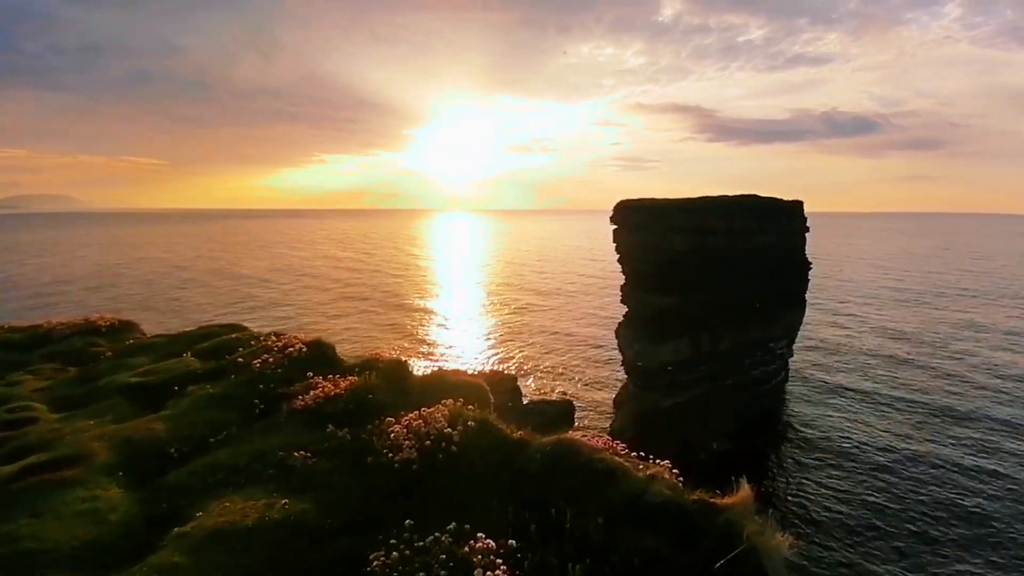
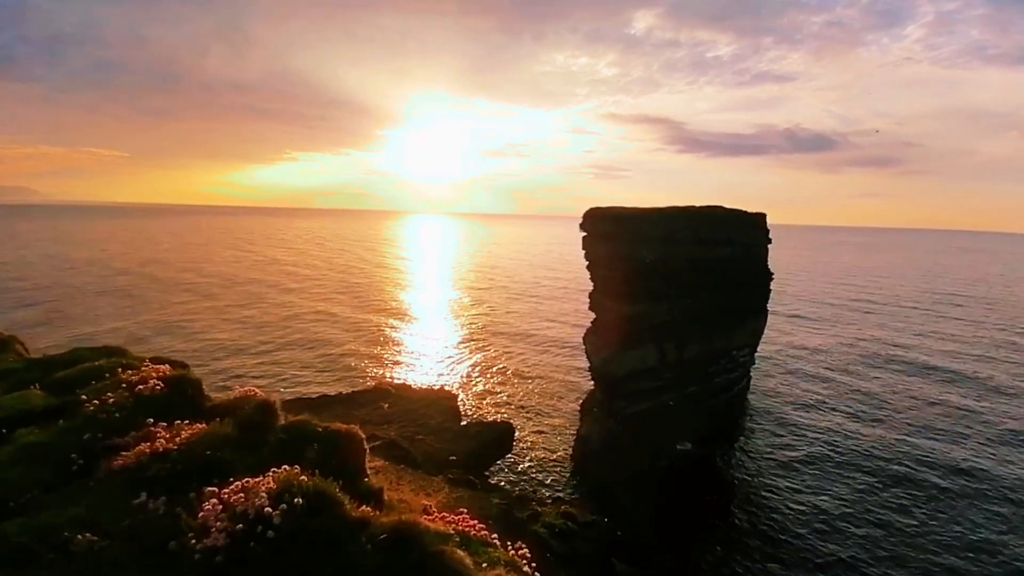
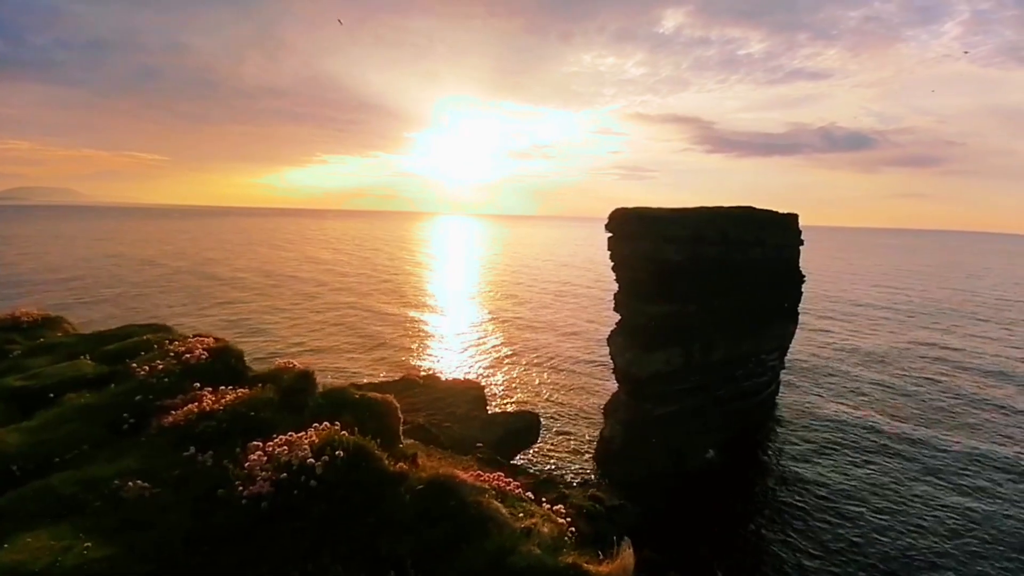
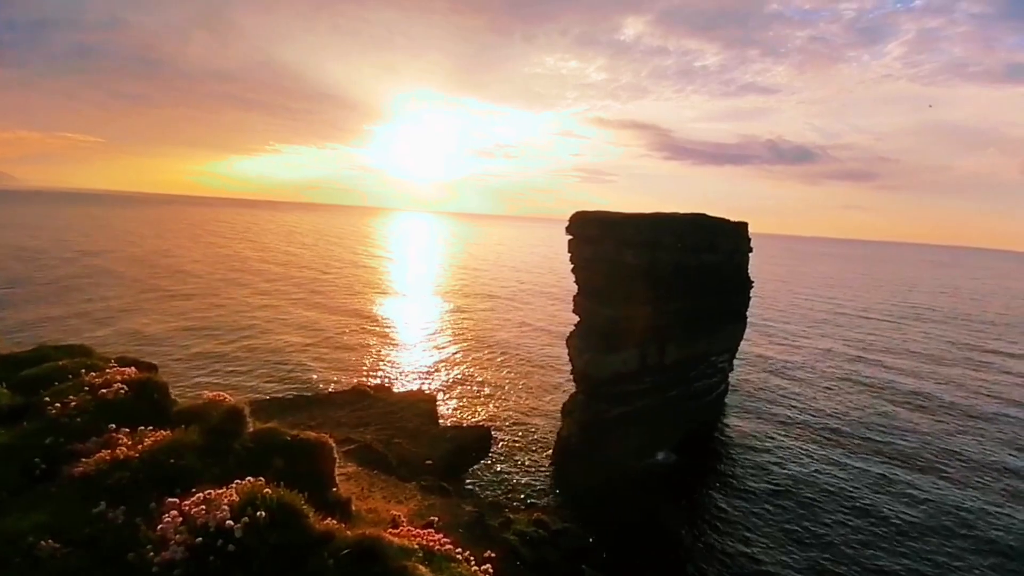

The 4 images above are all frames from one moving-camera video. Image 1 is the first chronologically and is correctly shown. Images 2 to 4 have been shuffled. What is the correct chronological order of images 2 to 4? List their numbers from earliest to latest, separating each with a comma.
3, 2, 4
